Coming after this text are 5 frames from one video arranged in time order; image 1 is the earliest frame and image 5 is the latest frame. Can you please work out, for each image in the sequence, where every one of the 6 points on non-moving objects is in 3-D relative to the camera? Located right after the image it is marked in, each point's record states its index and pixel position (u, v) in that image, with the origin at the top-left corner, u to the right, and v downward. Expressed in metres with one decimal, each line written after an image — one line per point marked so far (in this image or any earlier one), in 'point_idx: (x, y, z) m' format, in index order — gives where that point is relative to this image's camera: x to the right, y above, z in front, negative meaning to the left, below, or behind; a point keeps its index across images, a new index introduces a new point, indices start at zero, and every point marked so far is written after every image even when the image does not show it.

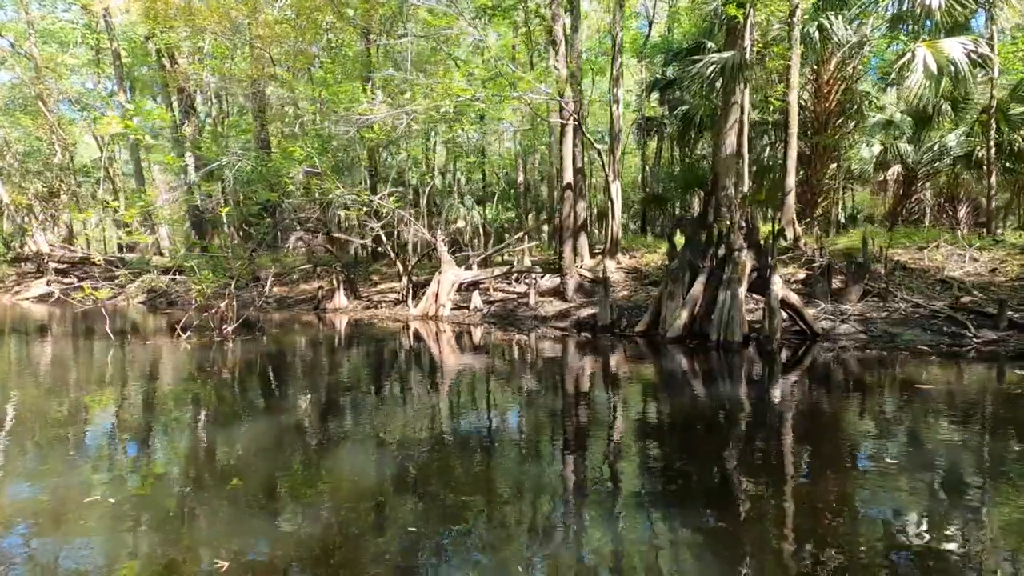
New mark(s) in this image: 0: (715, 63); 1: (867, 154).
0: (+4.1, +4.6, +14.2) m
1: (+8.9, +3.3, +17.3) m
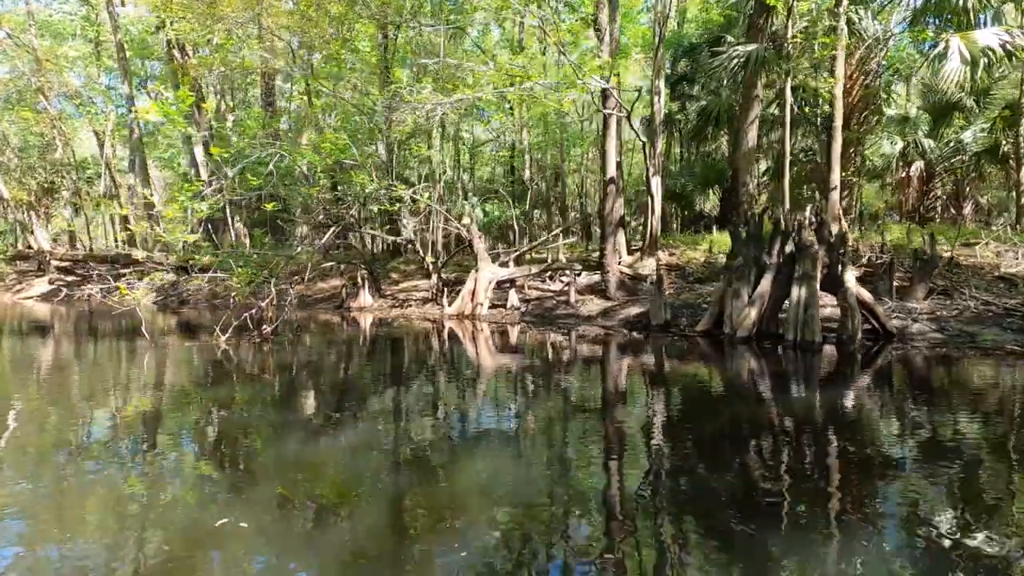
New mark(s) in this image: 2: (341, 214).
0: (+4.5, +4.6, +14.0) m
1: (+9.3, +3.4, +17.1) m
2: (-3.7, +1.7, +15.7) m
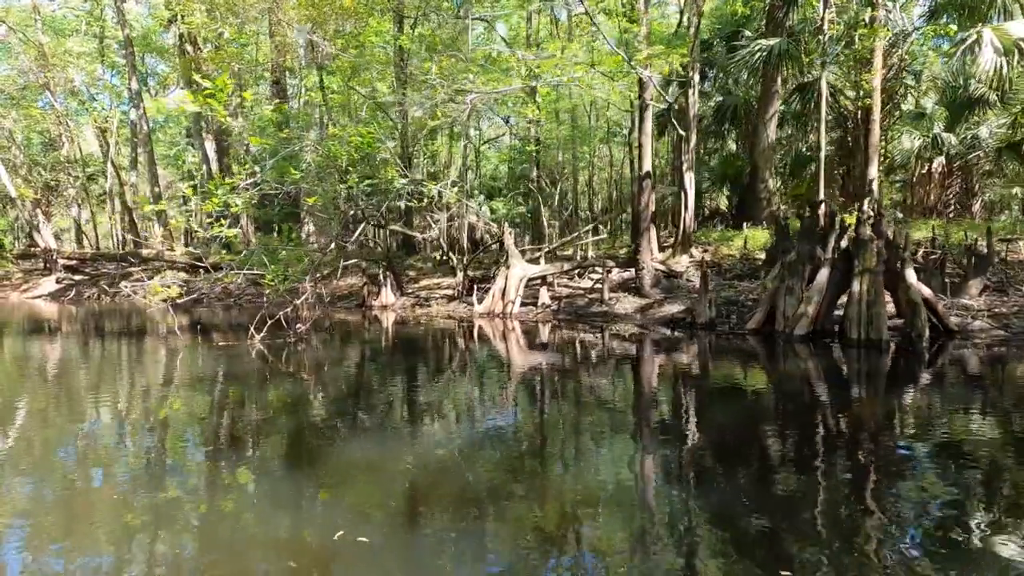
0: (+4.9, +4.7, +13.8) m
1: (+9.6, +3.5, +16.9) m
2: (-3.3, +1.7, +15.5) m
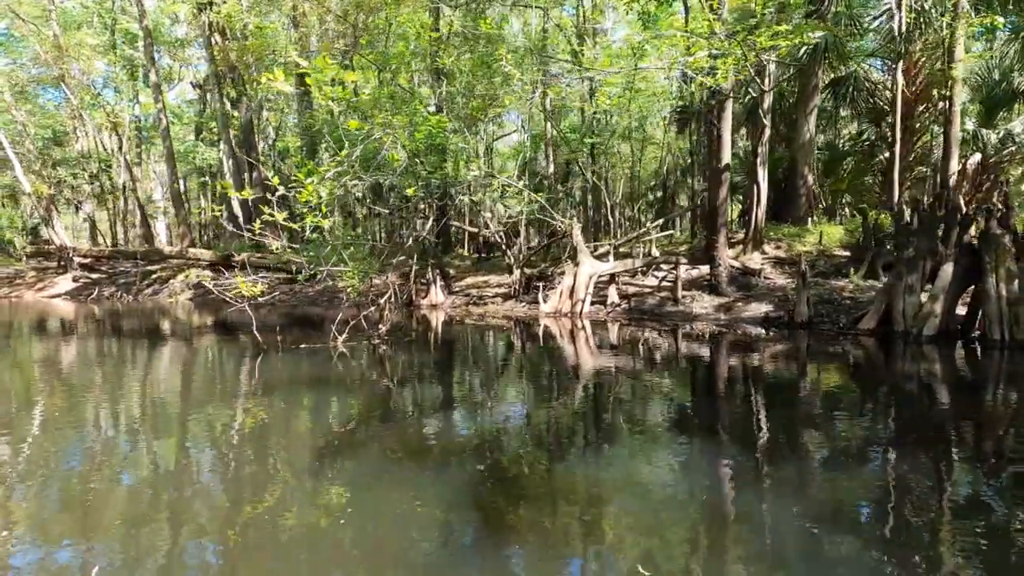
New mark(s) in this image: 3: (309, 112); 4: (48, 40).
0: (+5.7, +4.7, +13.4) m
1: (+10.4, +3.5, +16.7) m
2: (-2.6, +1.8, +15.1) m
3: (-4.8, +4.2, +16.8) m
4: (-12.9, +6.9, +19.4) m
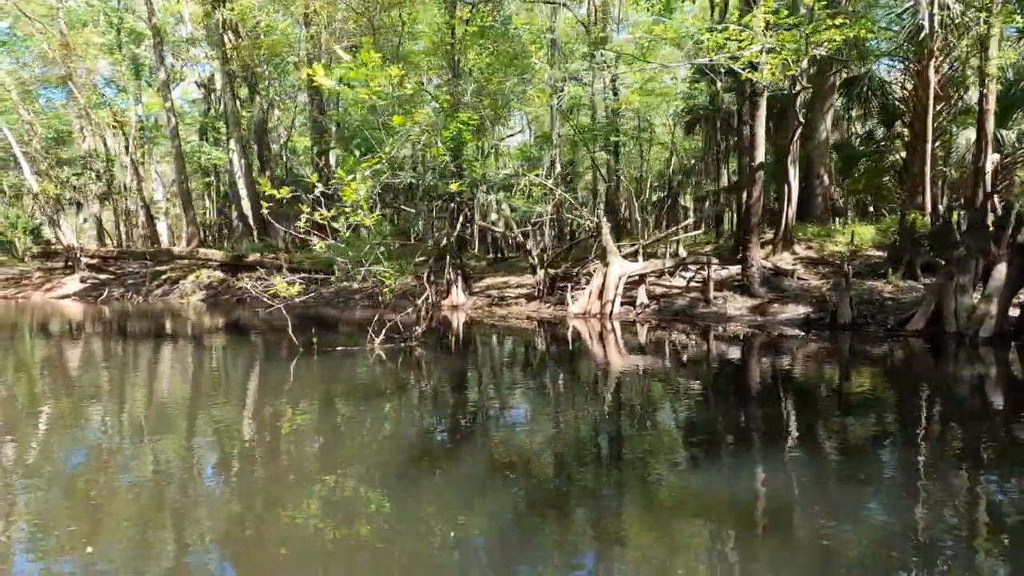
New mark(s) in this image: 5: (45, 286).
0: (+6.0, +4.7, +13.3) m
1: (+10.7, +3.5, +16.5) m
2: (-2.3, +1.7, +14.9) m
3: (-4.5, +4.2, +16.6) m
4: (-12.7, +6.9, +19.2) m
5: (-13.2, +0.1, +19.6) m
